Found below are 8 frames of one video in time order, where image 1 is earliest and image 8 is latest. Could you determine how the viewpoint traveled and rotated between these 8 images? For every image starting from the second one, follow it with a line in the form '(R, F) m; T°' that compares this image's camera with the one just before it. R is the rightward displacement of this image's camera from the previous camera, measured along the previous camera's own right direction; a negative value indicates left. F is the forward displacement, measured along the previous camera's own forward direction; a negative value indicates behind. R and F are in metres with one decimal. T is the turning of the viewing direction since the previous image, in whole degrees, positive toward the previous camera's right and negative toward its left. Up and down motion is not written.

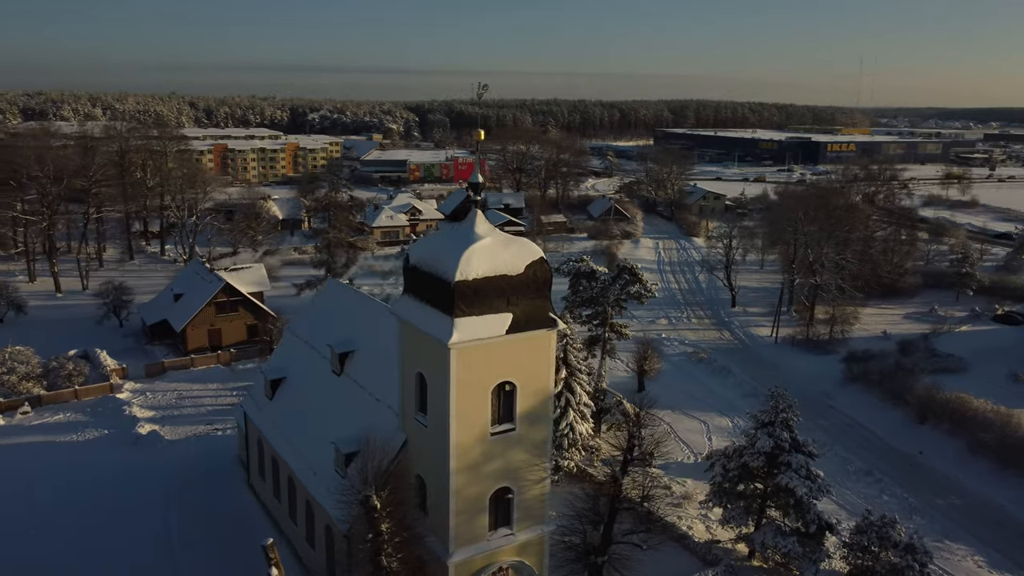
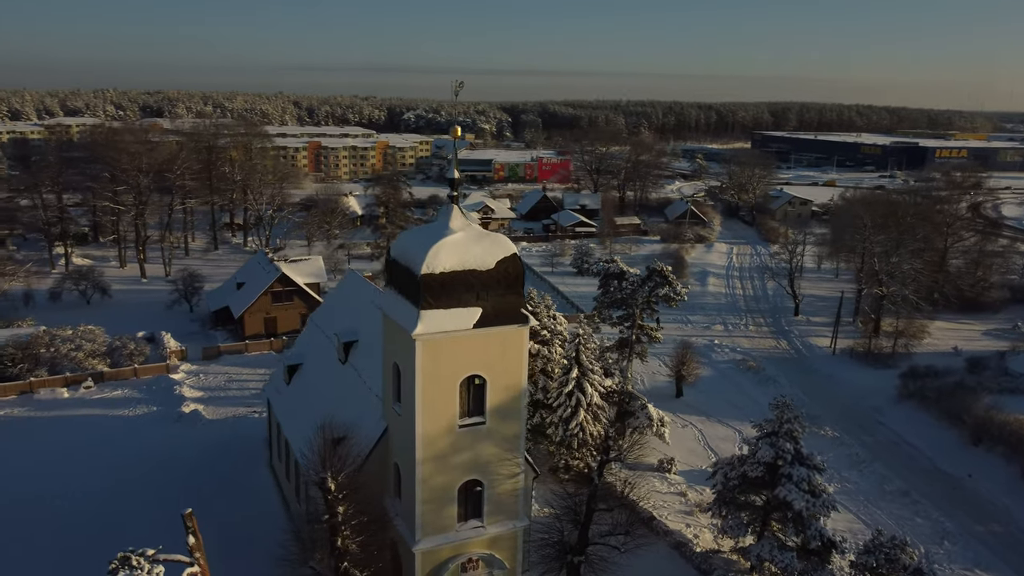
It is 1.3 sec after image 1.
(+2.3, 0.0) m; -7°
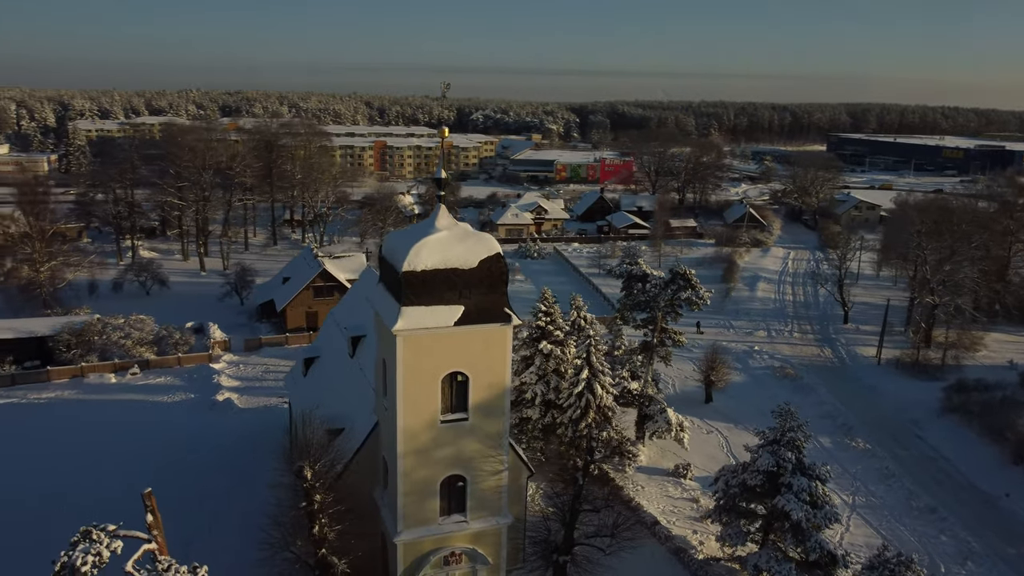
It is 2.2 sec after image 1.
(+1.6, -0.1) m; -5°
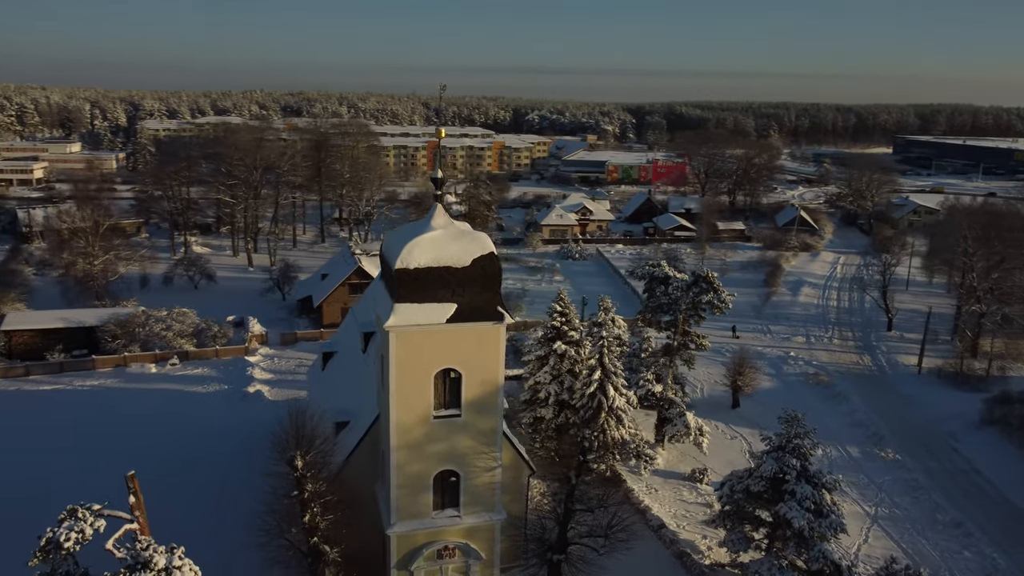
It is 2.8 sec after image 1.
(+1.2, -0.1) m; -4°
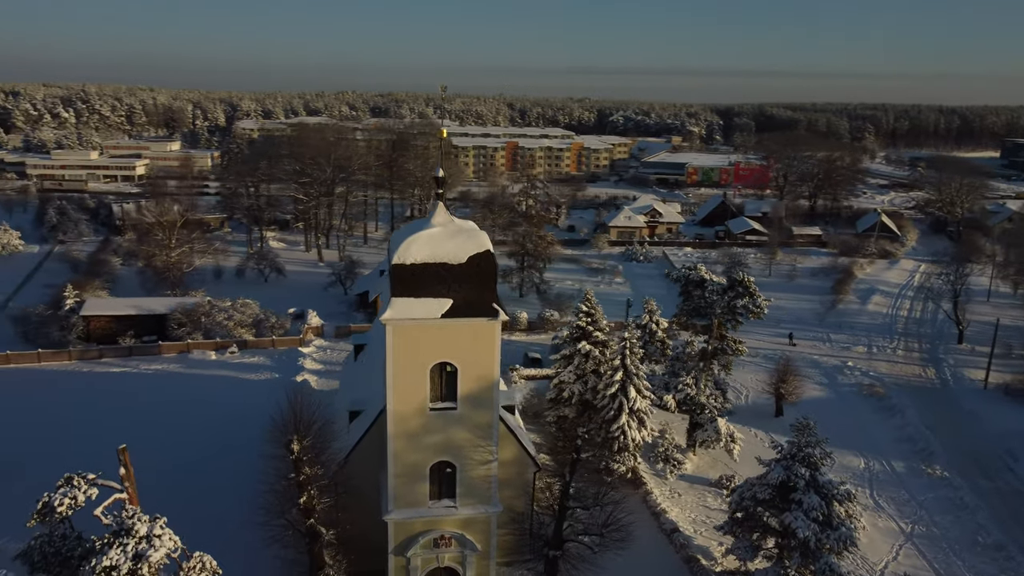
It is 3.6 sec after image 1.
(+1.8, -0.2) m; -6°
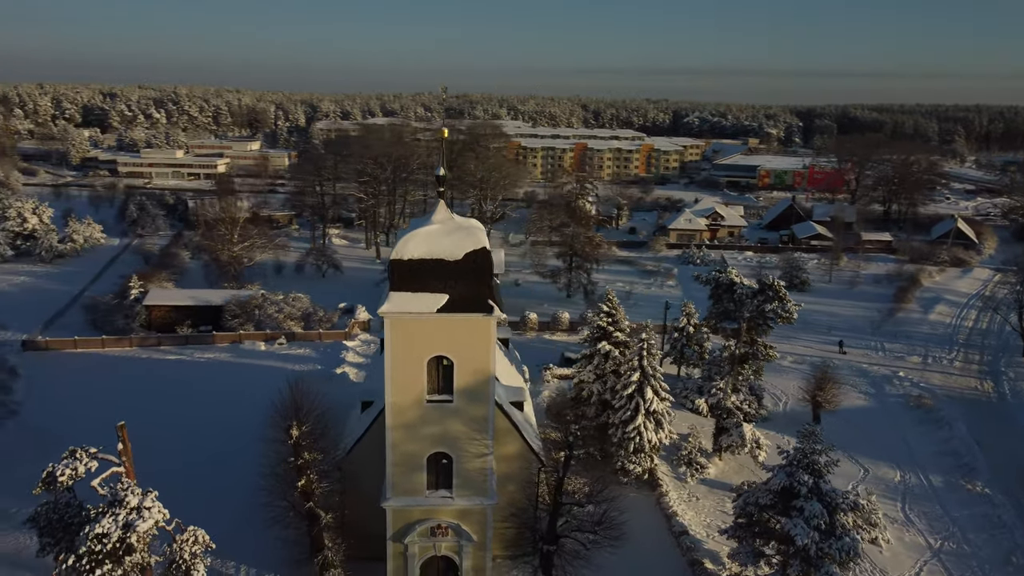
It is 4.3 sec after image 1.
(+1.6, -0.2) m; -5°
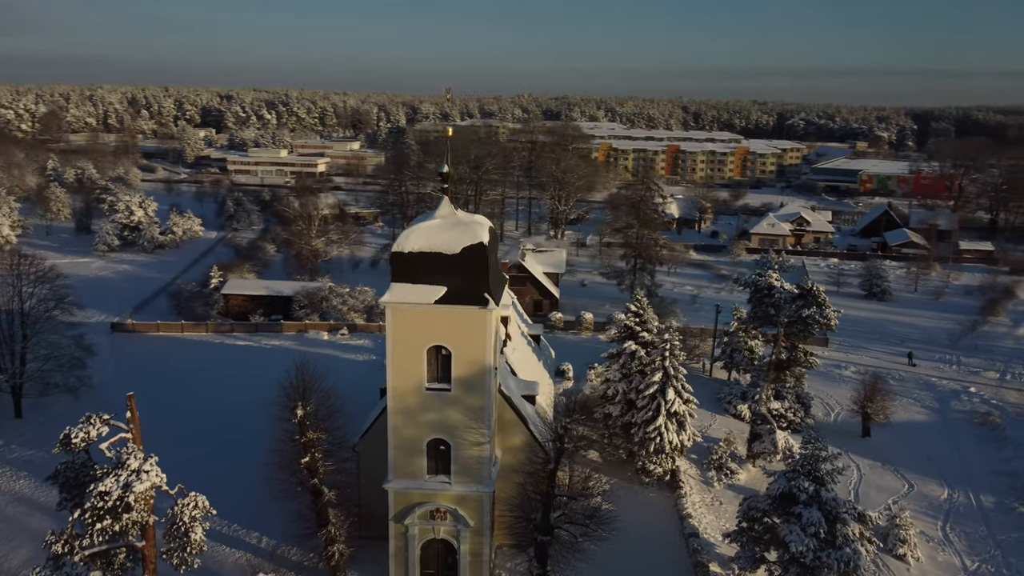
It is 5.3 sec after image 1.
(+2.2, -0.3) m; -7°
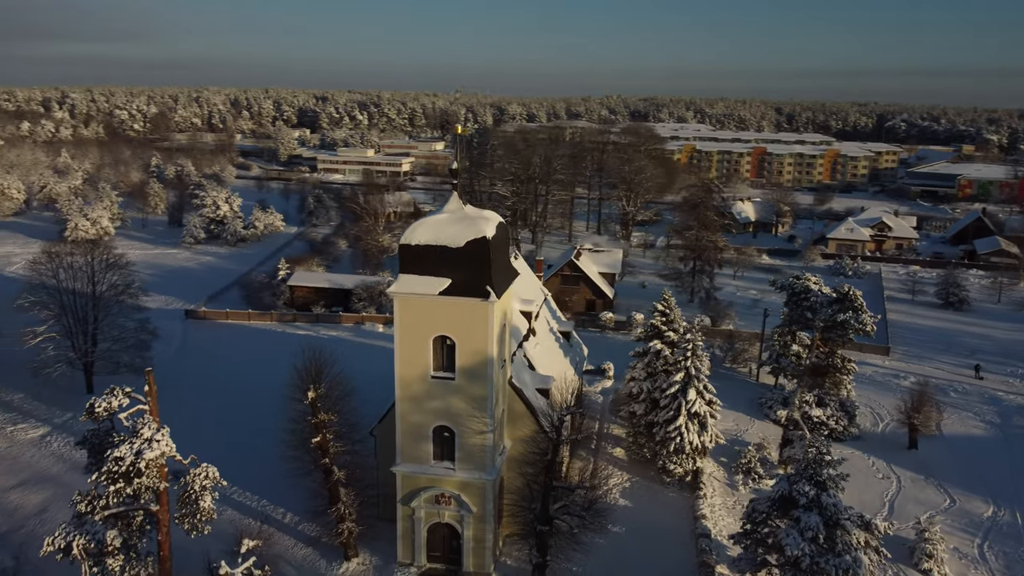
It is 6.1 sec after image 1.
(+1.9, -0.4) m; -6°
